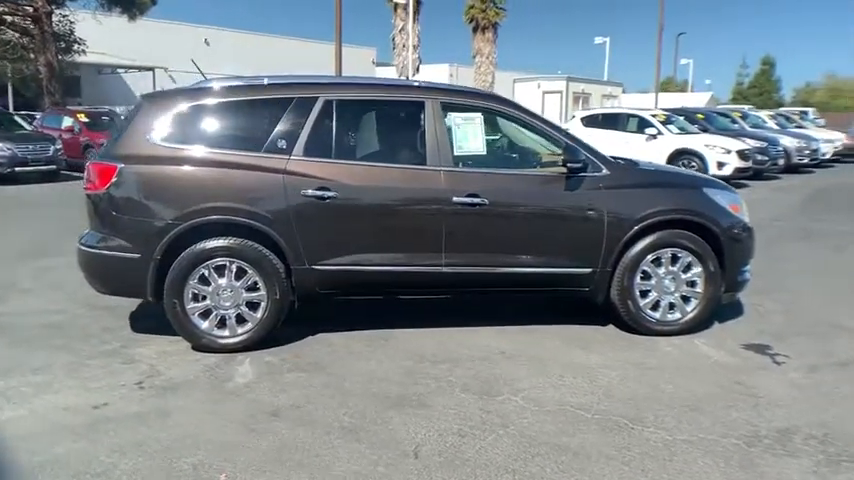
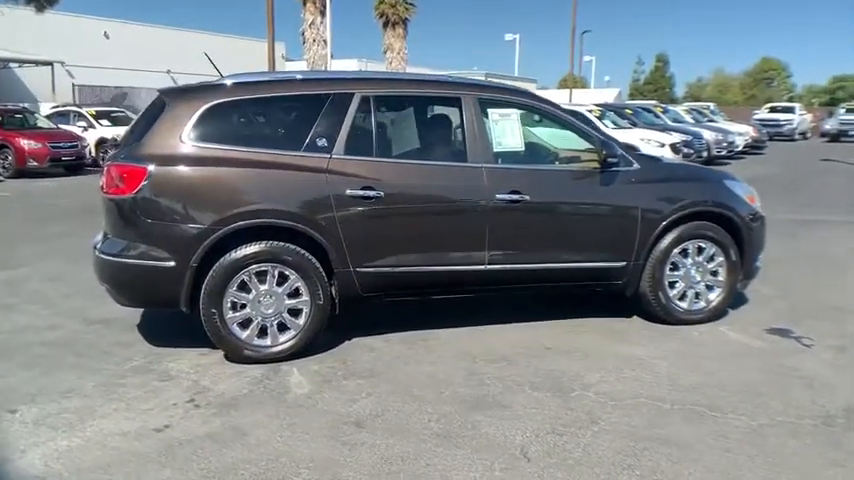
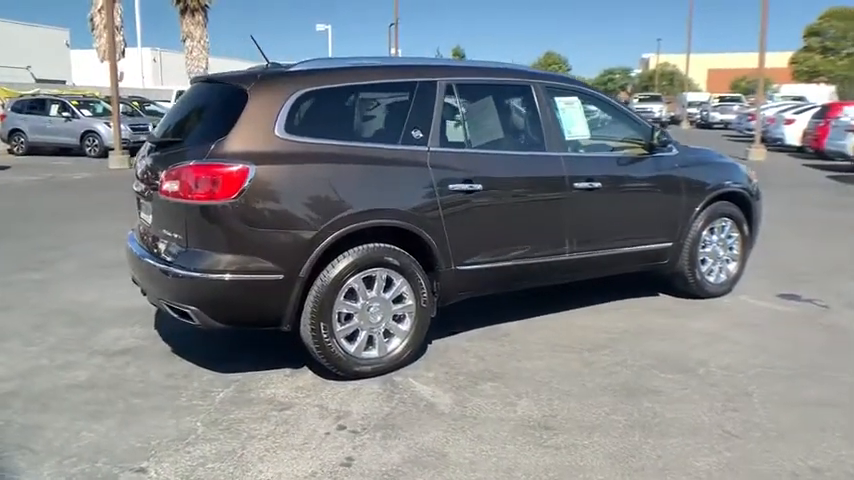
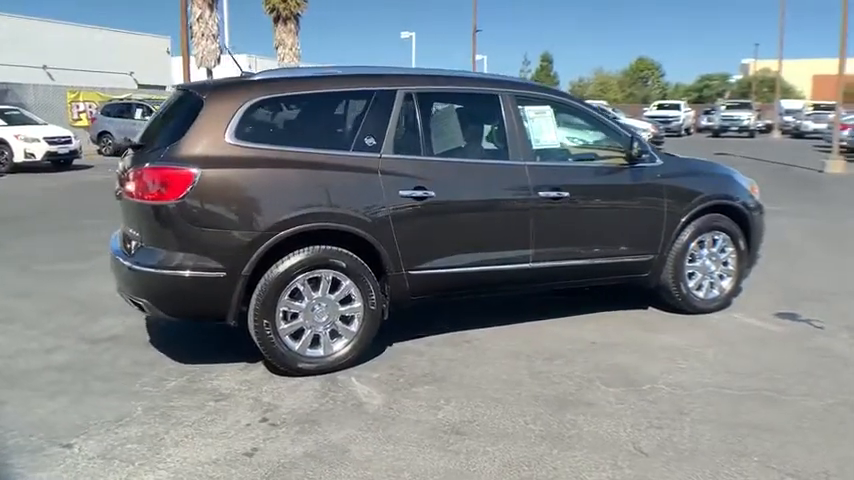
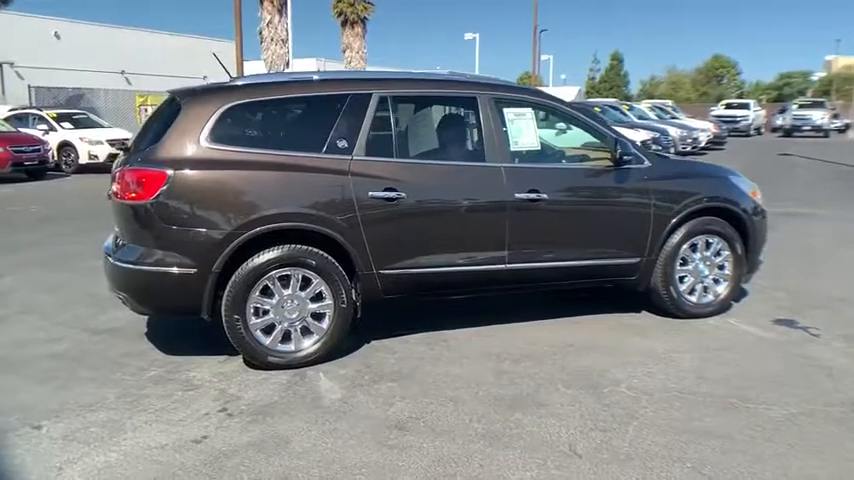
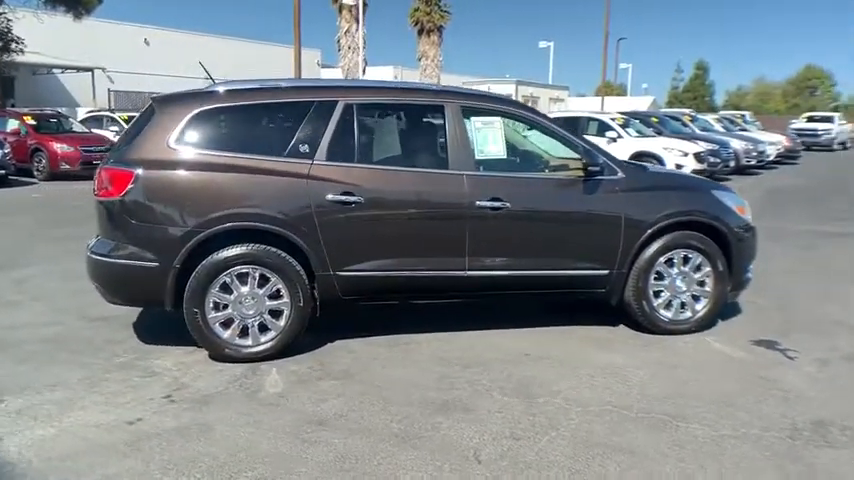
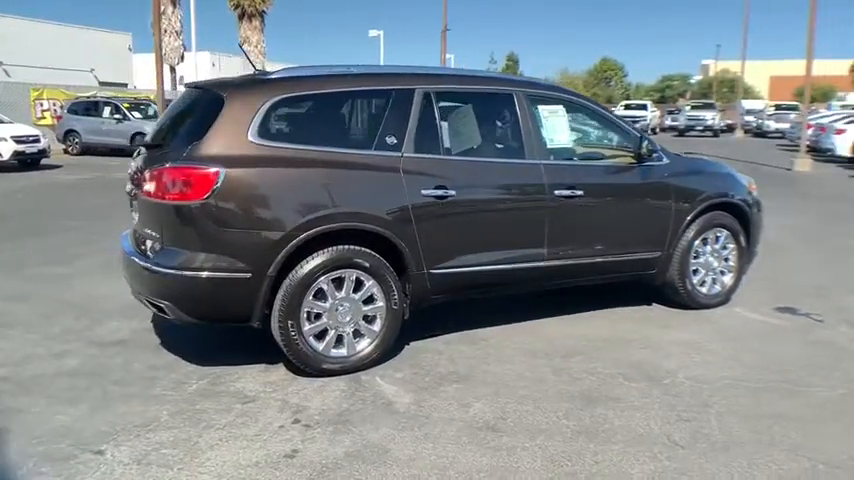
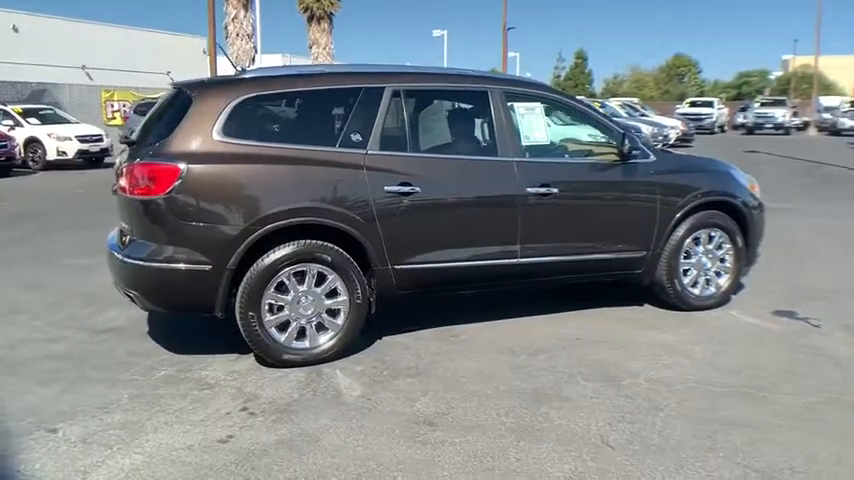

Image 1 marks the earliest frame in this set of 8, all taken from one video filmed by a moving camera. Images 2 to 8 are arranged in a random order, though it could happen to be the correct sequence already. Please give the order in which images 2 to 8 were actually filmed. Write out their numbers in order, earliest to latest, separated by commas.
6, 2, 5, 8, 4, 7, 3
